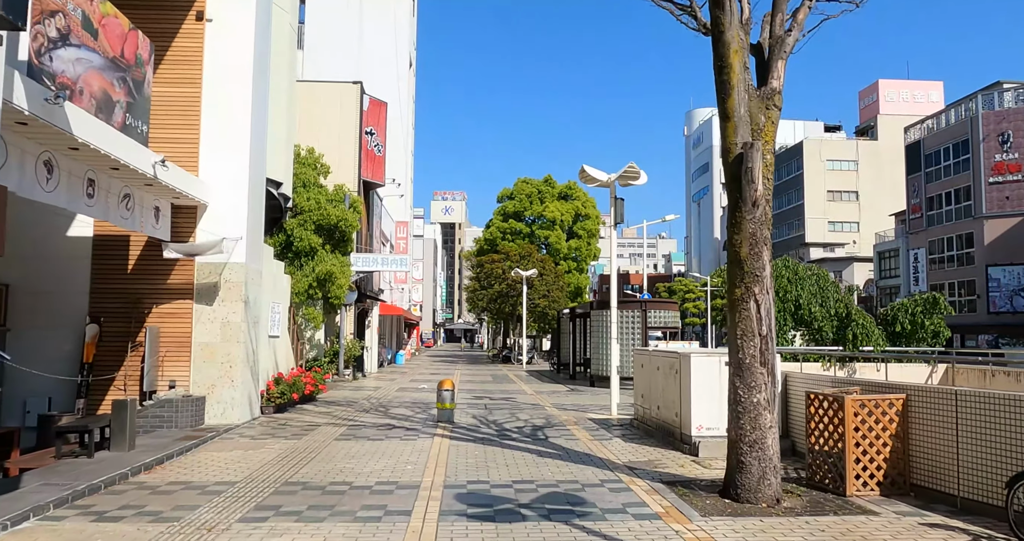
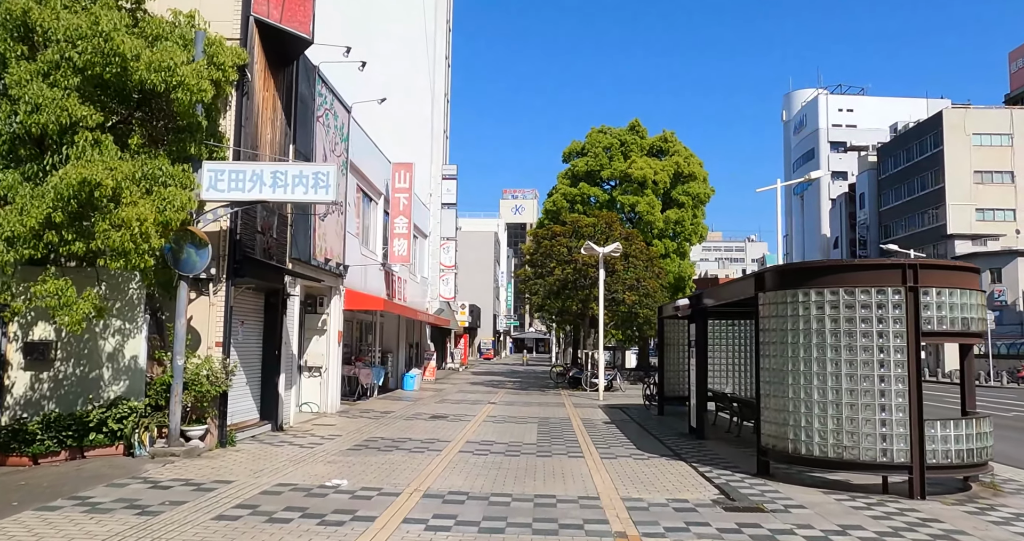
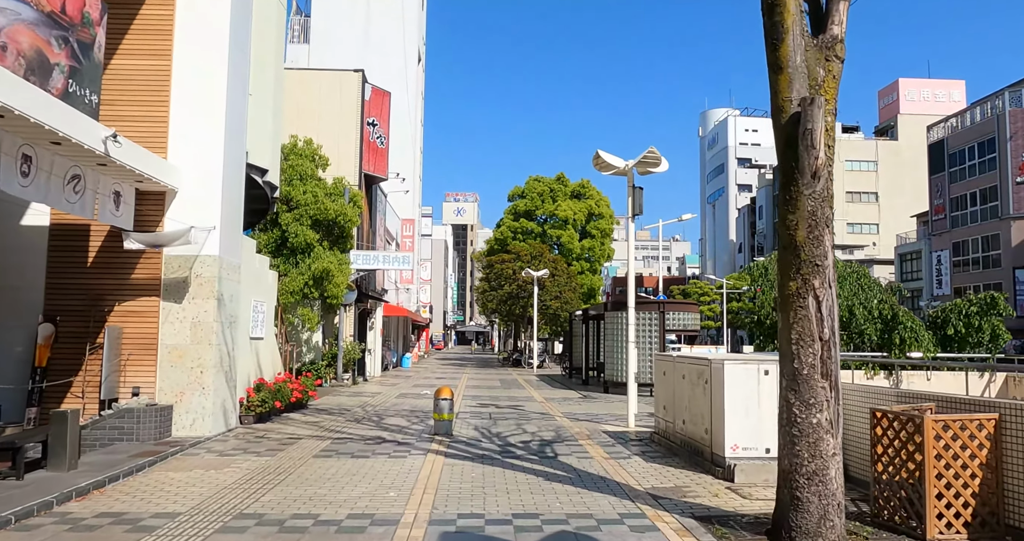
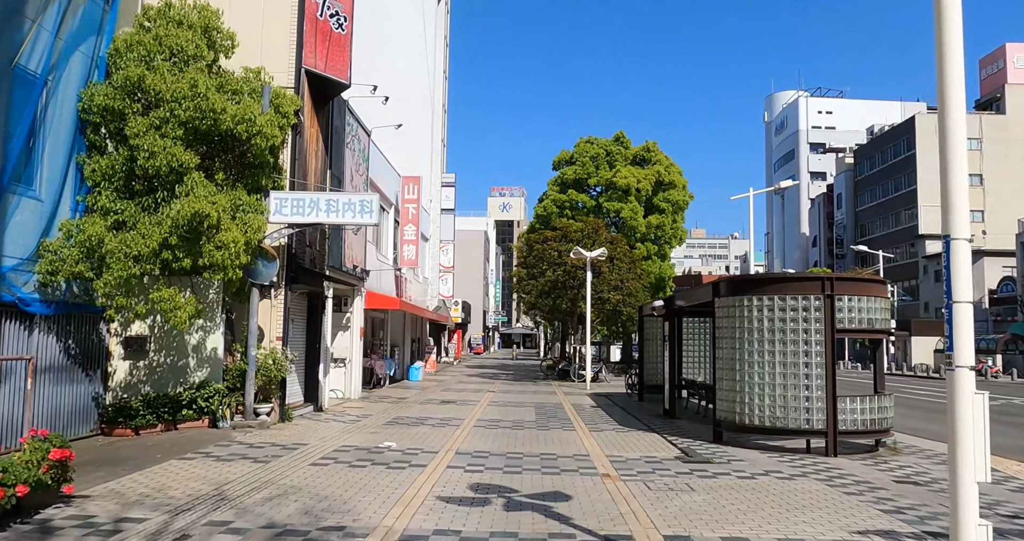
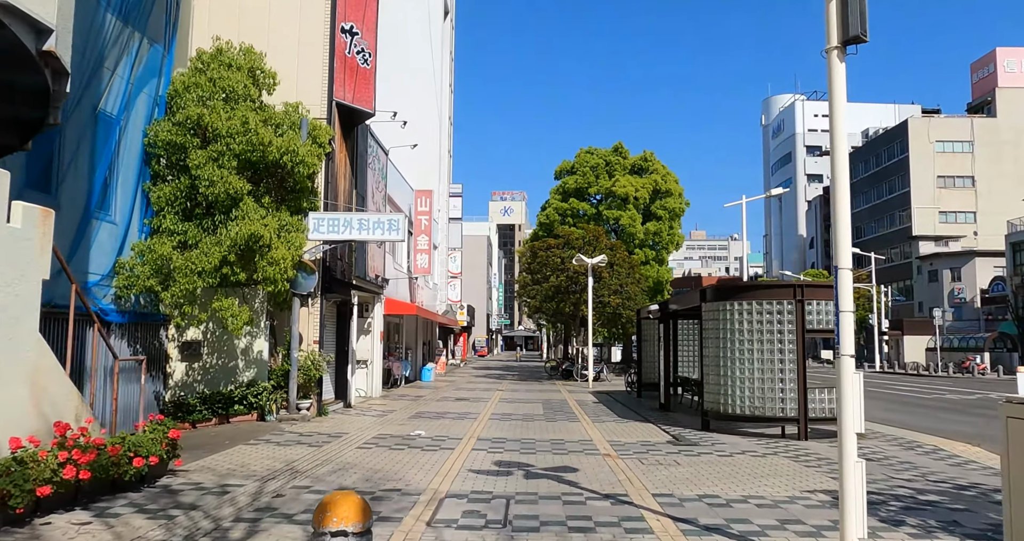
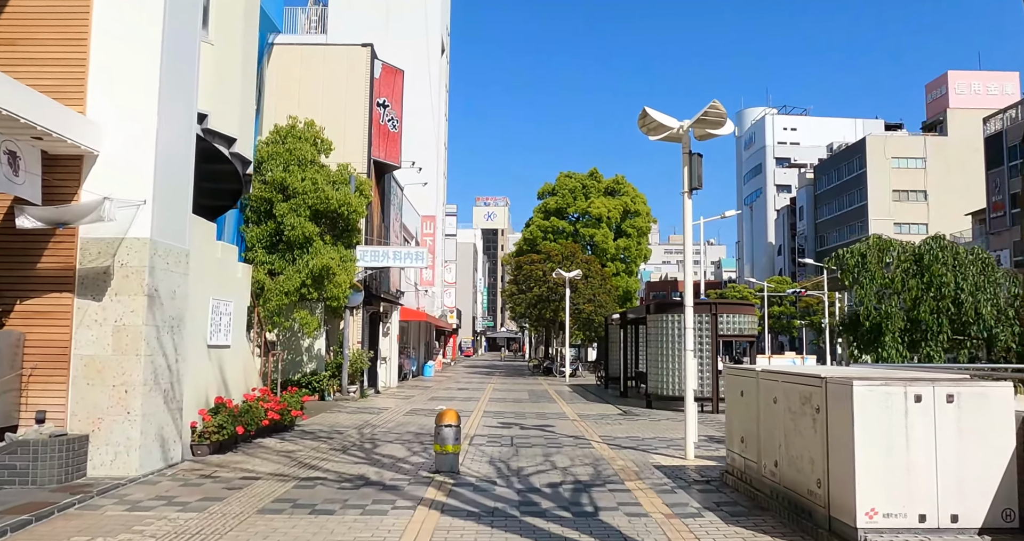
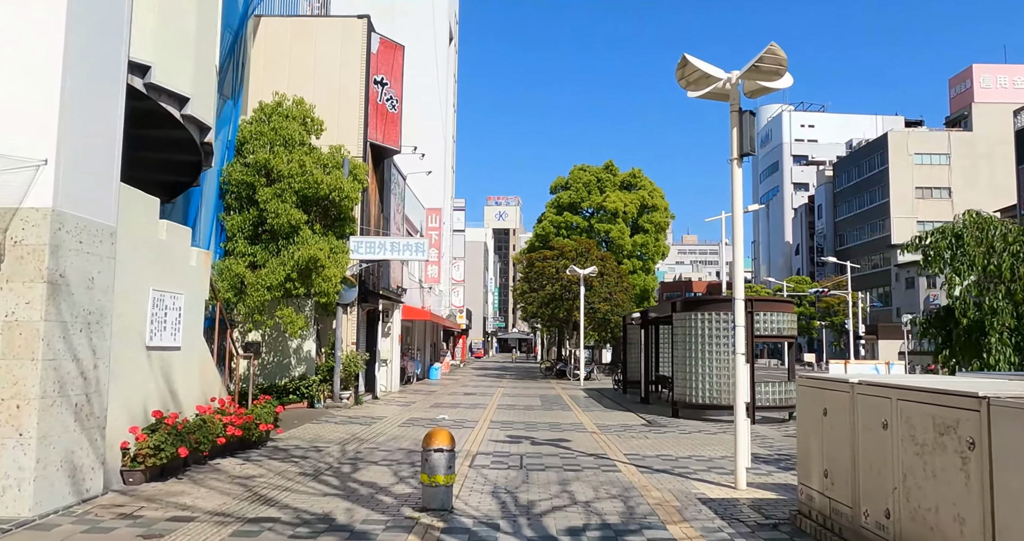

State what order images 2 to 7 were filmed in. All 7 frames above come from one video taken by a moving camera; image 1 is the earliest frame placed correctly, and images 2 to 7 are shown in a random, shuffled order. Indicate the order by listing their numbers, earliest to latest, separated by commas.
3, 6, 7, 5, 4, 2
